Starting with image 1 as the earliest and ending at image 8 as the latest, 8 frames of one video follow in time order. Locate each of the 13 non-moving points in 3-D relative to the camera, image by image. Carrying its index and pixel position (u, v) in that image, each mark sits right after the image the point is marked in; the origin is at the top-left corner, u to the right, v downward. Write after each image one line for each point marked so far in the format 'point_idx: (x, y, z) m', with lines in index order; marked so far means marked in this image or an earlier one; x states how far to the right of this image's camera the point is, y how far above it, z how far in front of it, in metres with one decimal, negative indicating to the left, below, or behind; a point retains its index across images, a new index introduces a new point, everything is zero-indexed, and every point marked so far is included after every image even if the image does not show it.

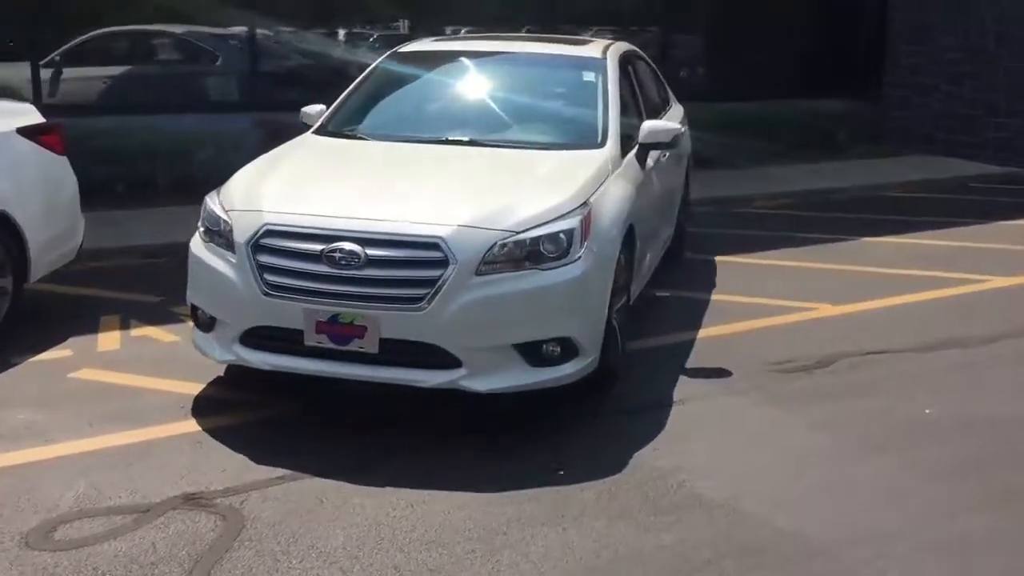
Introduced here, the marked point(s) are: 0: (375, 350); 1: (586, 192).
0: (-0.6, -0.3, +4.5) m
1: (+0.3, +0.5, +5.0) m
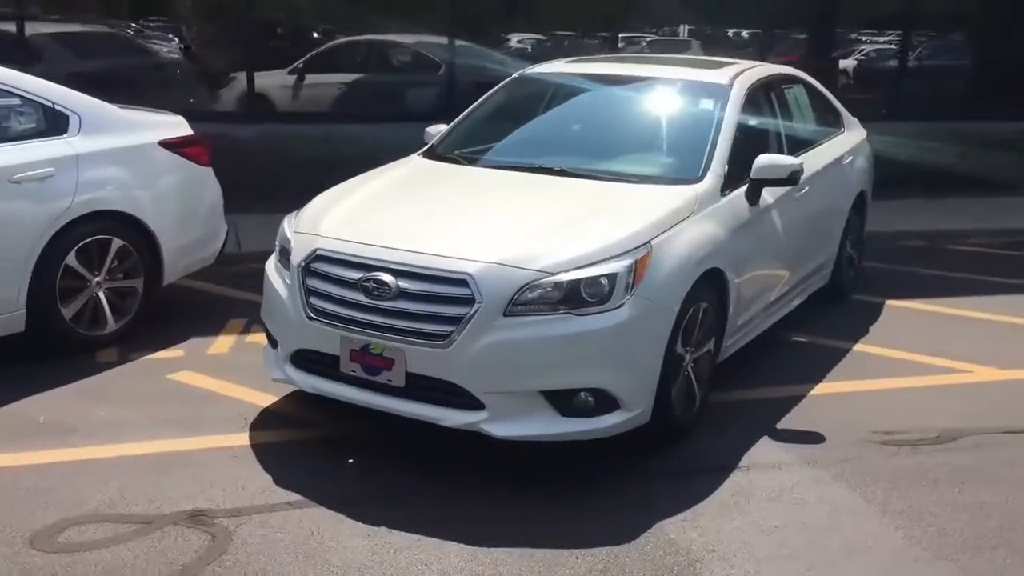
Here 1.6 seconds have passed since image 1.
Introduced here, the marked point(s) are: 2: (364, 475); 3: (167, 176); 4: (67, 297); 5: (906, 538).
0: (-0.5, -0.4, +4.4) m
1: (+0.6, +0.3, +4.6) m
2: (-0.7, -0.9, +4.6) m
3: (-2.1, +0.7, +6.4) m
4: (-2.5, 0.0, +5.8) m
5: (+1.6, -1.0, +4.1) m
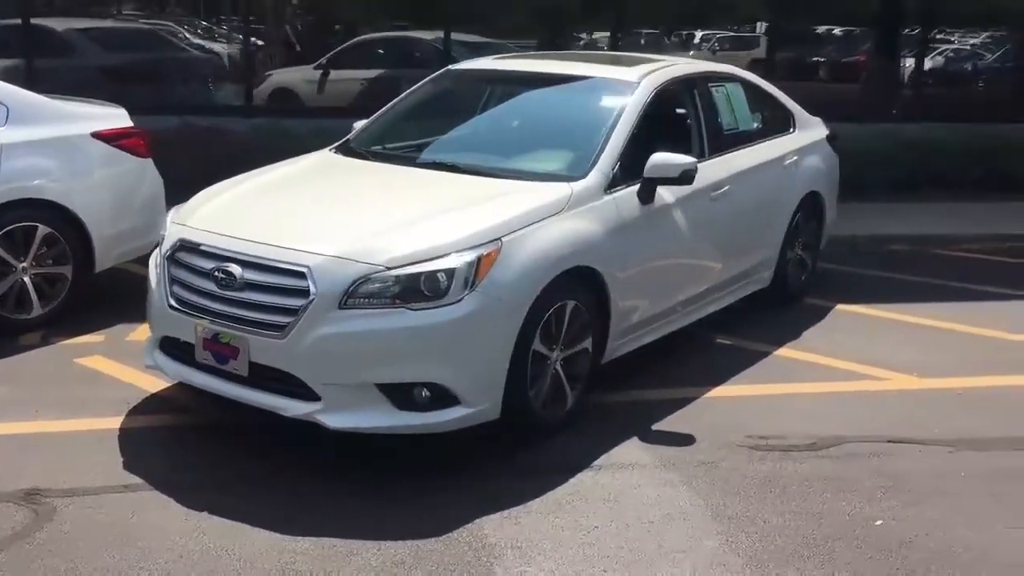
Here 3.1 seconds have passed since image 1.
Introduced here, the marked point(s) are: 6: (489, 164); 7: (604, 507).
0: (-1.2, -0.4, +4.5) m
1: (-0.1, +0.3, +4.6) m
2: (-1.4, -0.8, +4.7) m
3: (-2.7, +0.8, +6.5) m
4: (-3.1, 0.0, +6.1) m
5: (+0.8, -1.0, +4.0) m
6: (-0.1, +0.7, +5.5) m
7: (+0.4, -0.9, +4.3) m
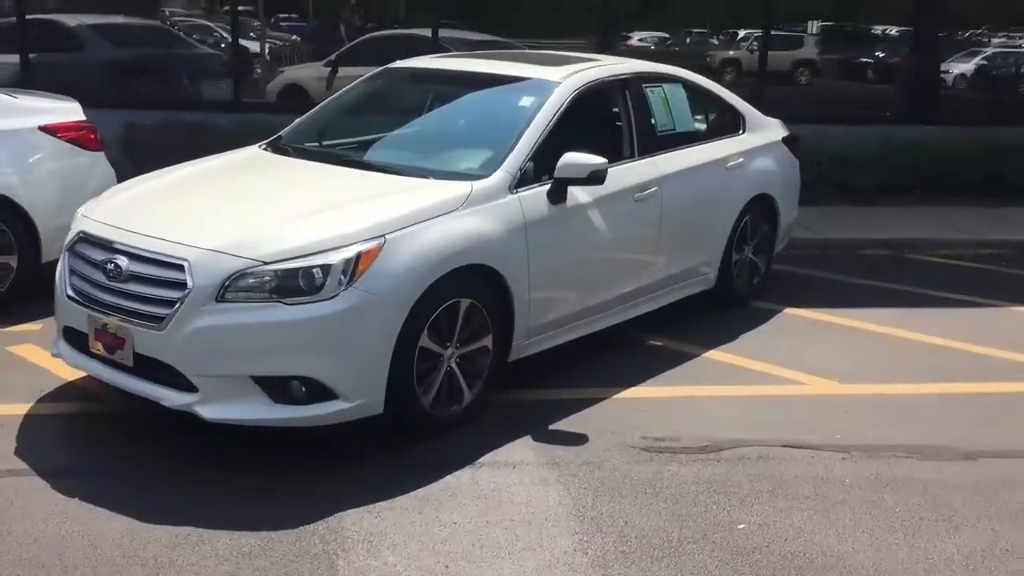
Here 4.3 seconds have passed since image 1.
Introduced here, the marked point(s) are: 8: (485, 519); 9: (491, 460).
0: (-1.7, -0.3, +4.6) m
1: (-0.6, +0.3, +4.7) m
2: (-1.9, -0.8, +4.8) m
3: (-3.1, +0.9, +6.7) m
4: (-3.6, +0.1, +6.2) m
5: (+0.3, -1.0, +4.1) m
6: (-0.6, +0.7, +5.6) m
7: (-0.2, -0.9, +4.4) m
8: (-0.1, -1.0, +4.2) m
9: (-0.1, -0.8, +4.8) m
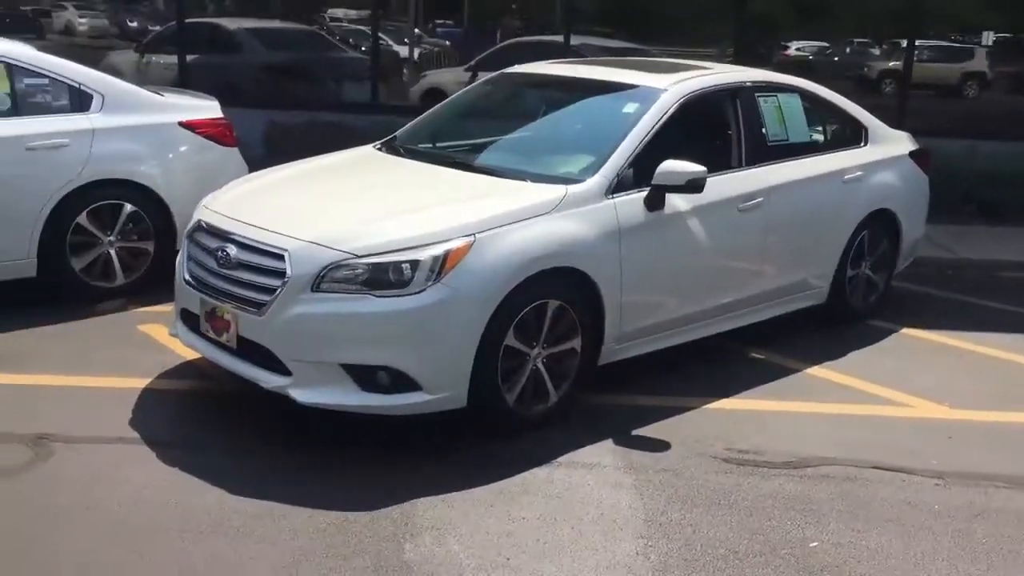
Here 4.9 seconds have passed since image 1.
0: (-1.4, -0.3, +4.9) m
1: (-0.2, +0.3, +4.8) m
2: (-1.5, -0.7, +5.1) m
3: (-2.3, +1.0, +7.2) m
4: (-2.9, +0.3, +6.8) m
5: (+0.5, -1.1, +4.1) m
6: (-0.1, +0.7, +5.7) m
7: (+0.1, -0.9, +4.4) m
8: (+0.2, -1.0, +4.3) m
9: (+0.3, -0.8, +4.9) m
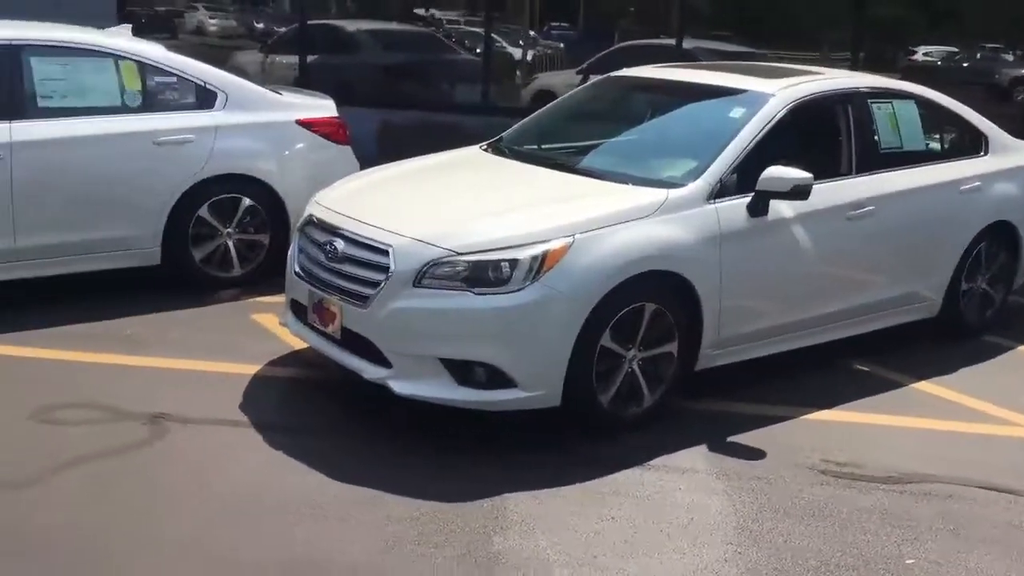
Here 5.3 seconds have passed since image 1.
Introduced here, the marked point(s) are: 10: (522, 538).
0: (-0.9, -0.2, +5.1) m
1: (+0.3, +0.3, +4.9) m
2: (-1.0, -0.7, +5.3) m
3: (-1.6, +1.0, +7.5) m
4: (-2.2, +0.3, +7.1) m
5: (+0.9, -1.1, +4.1) m
6: (+0.5, +0.7, +5.8) m
7: (+0.5, -1.0, +4.5) m
8: (+0.6, -1.0, +4.3) m
9: (+0.7, -0.9, +4.9) m
10: (0.0, -1.0, +4.1) m
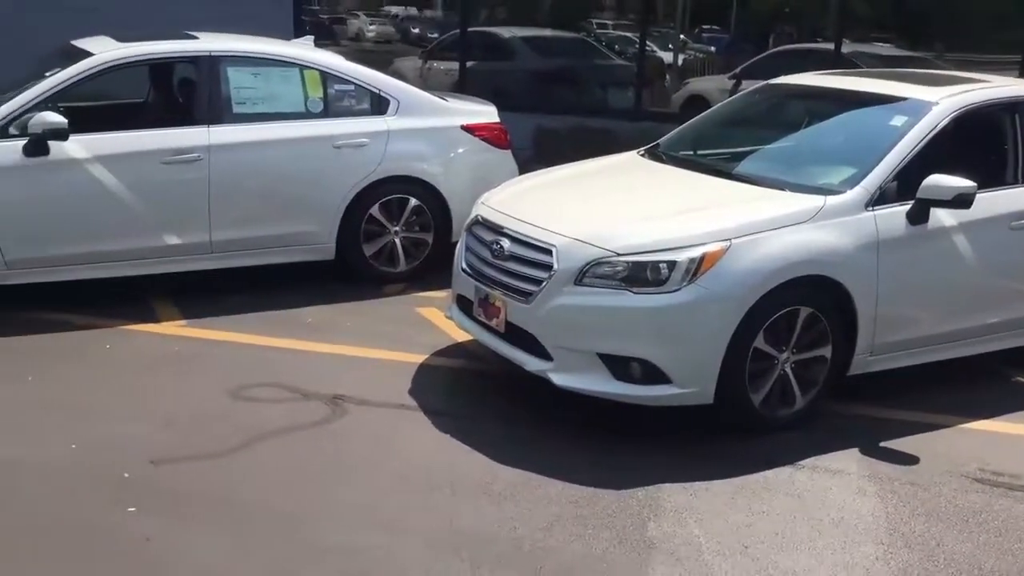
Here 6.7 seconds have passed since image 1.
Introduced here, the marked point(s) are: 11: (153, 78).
0: (0.0, -0.2, +5.4) m
1: (+1.1, +0.3, +5.0) m
2: (-0.2, -0.6, +5.7) m
3: (-0.4, +1.1, +7.9) m
4: (-1.1, +0.4, +7.6) m
5: (+1.5, -1.1, +4.1) m
6: (+1.5, +0.7, +5.9) m
7: (+1.2, -1.0, +4.6) m
8: (+1.3, -1.0, +4.4) m
9: (+1.5, -0.9, +5.0) m
10: (+0.7, -1.0, +4.3) m
11: (-2.5, +1.5, +7.0) m
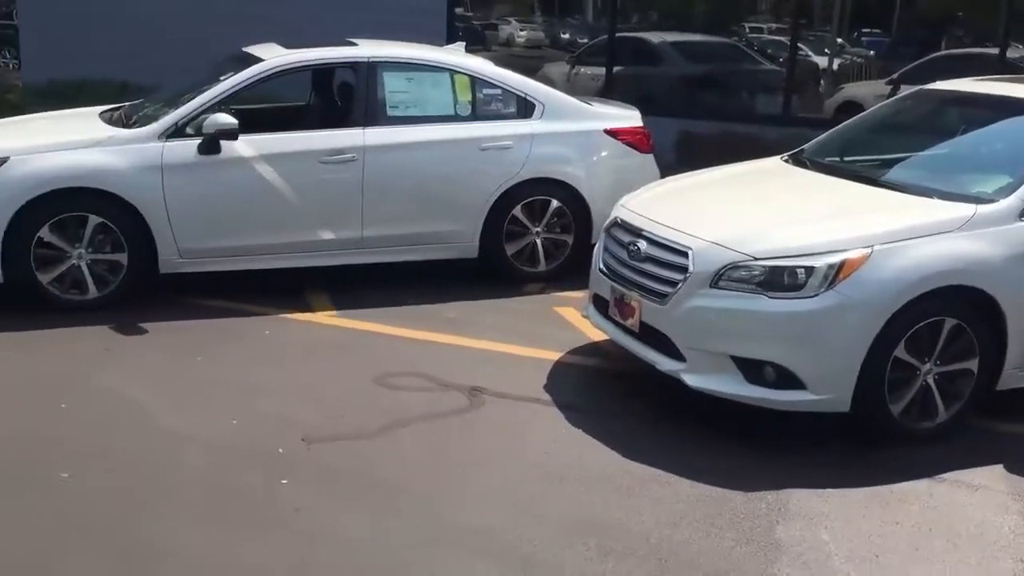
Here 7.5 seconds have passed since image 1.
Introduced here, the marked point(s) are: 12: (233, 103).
0: (+0.7, -0.2, +5.5) m
1: (+1.8, +0.2, +5.0) m
2: (+0.6, -0.6, +5.8) m
3: (+0.8, +1.0, +8.0) m
4: (0.0, +0.4, +7.8) m
5: (+2.1, -1.1, +4.0) m
6: (+2.3, +0.6, +5.8) m
7: (+1.8, -1.0, +4.5) m
8: (+1.8, -1.0, +4.4) m
9: (+2.1, -0.9, +4.8) m
10: (+1.3, -1.0, +4.3) m
11: (-1.5, +1.5, +7.5) m
12: (-2.0, +1.3, +7.3) m
